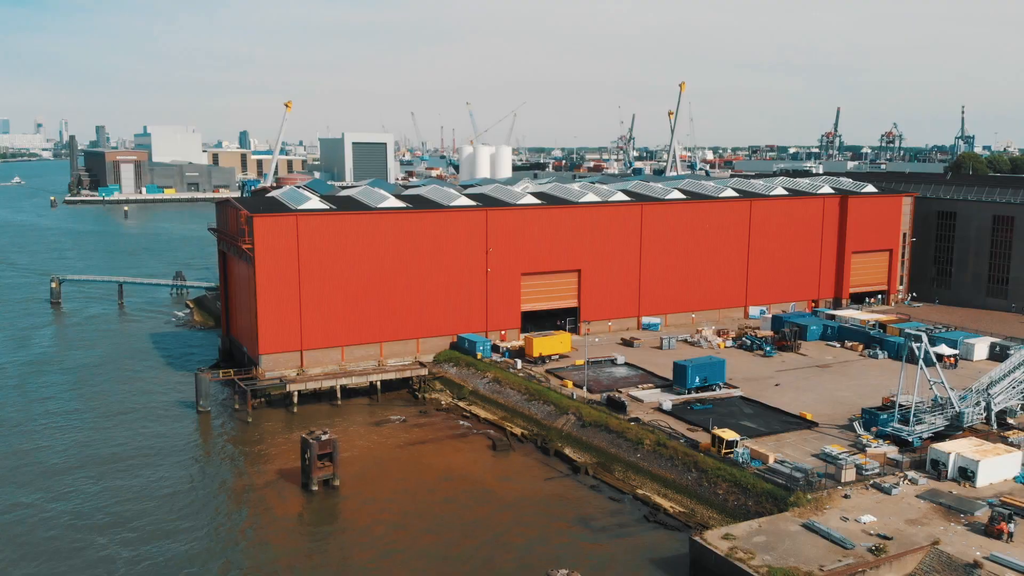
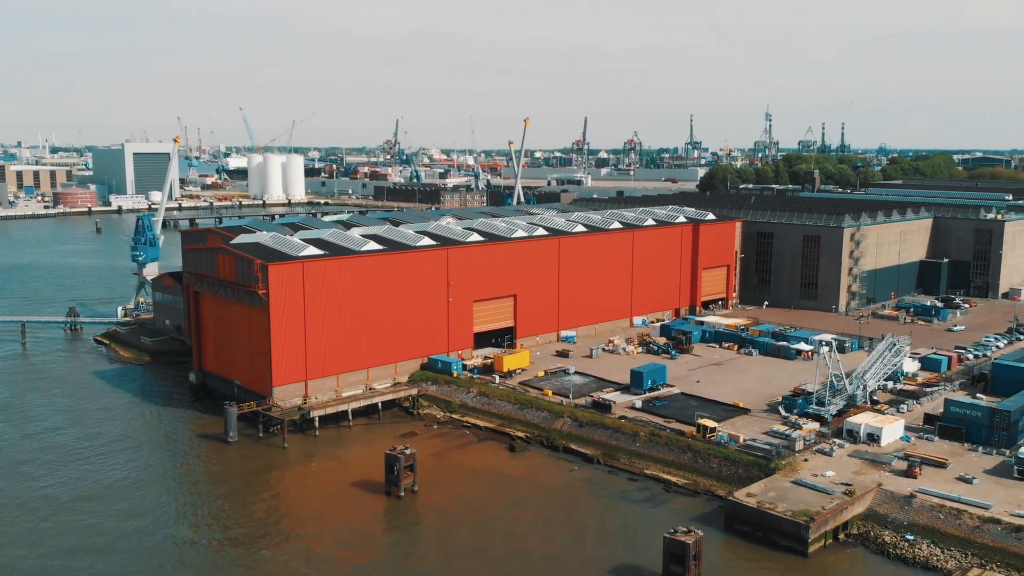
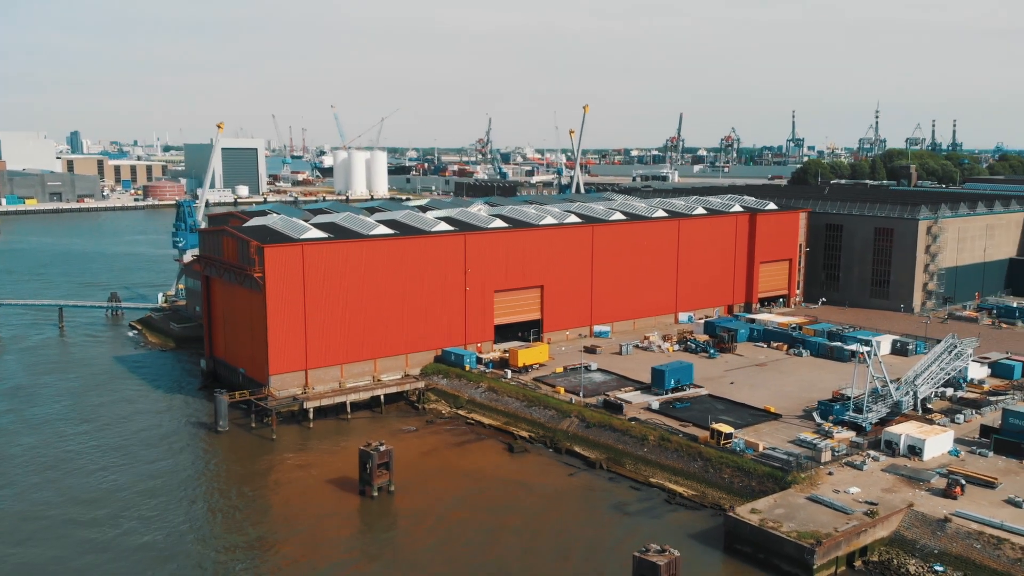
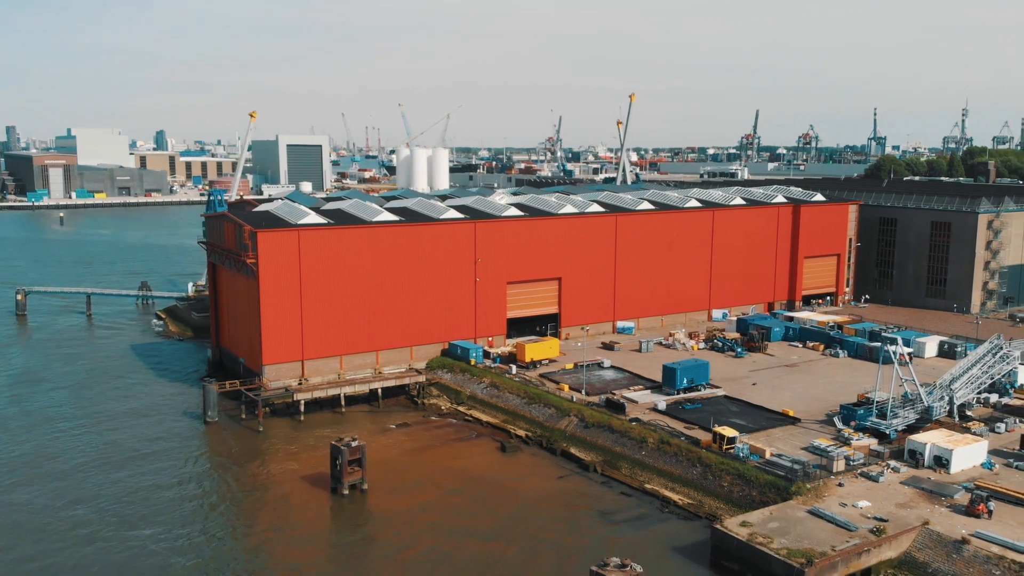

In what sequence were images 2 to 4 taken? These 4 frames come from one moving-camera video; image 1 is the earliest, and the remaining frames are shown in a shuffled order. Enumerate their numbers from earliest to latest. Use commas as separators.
4, 3, 2
